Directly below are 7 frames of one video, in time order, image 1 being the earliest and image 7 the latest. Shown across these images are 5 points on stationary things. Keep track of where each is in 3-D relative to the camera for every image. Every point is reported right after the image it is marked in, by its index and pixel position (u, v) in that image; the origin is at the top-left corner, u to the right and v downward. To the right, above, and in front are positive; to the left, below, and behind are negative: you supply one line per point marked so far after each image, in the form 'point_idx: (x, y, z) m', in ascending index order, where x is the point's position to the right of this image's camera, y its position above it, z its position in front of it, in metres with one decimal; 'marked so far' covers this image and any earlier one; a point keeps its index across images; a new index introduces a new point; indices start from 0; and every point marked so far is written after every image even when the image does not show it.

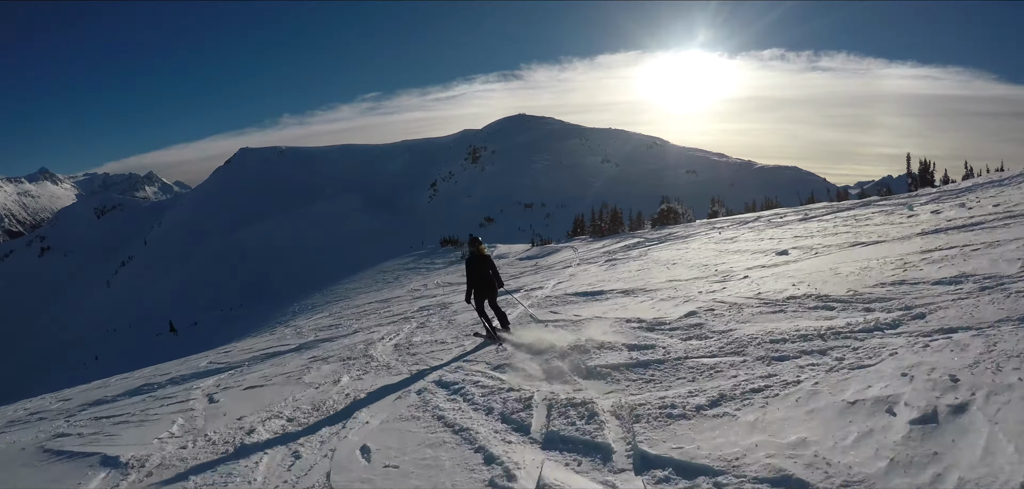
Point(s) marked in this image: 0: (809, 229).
0: (+11.0, +0.6, +19.6) m
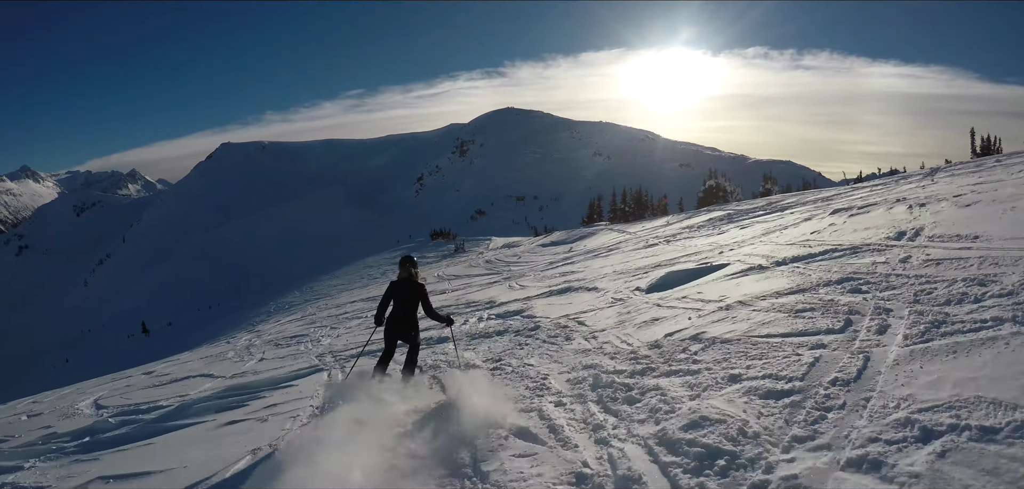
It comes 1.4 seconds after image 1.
0: (+12.2, +1.4, +14.3) m
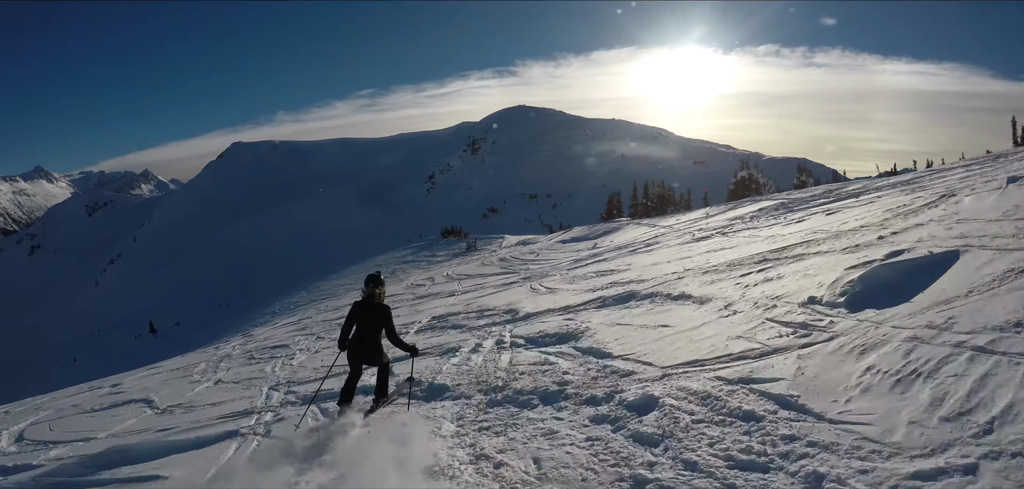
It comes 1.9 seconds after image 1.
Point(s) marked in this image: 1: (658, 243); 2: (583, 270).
0: (+12.6, +1.5, +12.2) m
1: (+5.1, 0.0, +18.9) m
2: (+2.1, -0.9, +17.2) m
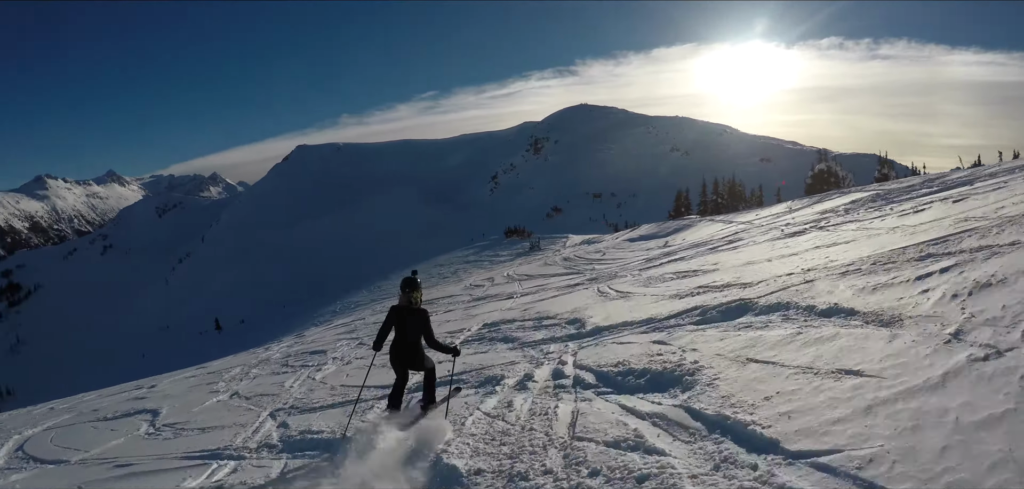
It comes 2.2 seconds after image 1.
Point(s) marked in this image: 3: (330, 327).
0: (+13.7, +1.5, +9.7) m
1: (+6.9, 0.0, +17.2) m
2: (+3.8, -0.8, +15.8) m
3: (-6.2, -2.8, +17.1) m
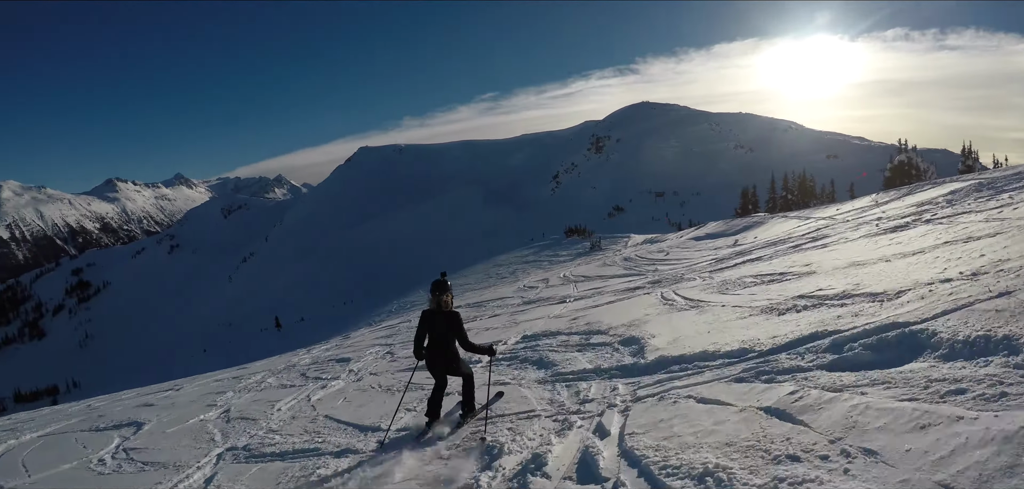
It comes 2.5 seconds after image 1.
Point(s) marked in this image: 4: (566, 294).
0: (+14.4, +1.5, +7.3) m
1: (+8.4, 0.0, +15.4) m
2: (+5.1, -0.8, +14.4) m
3: (-4.7, -2.7, +16.7) m
4: (+1.5, -1.7, +18.0) m
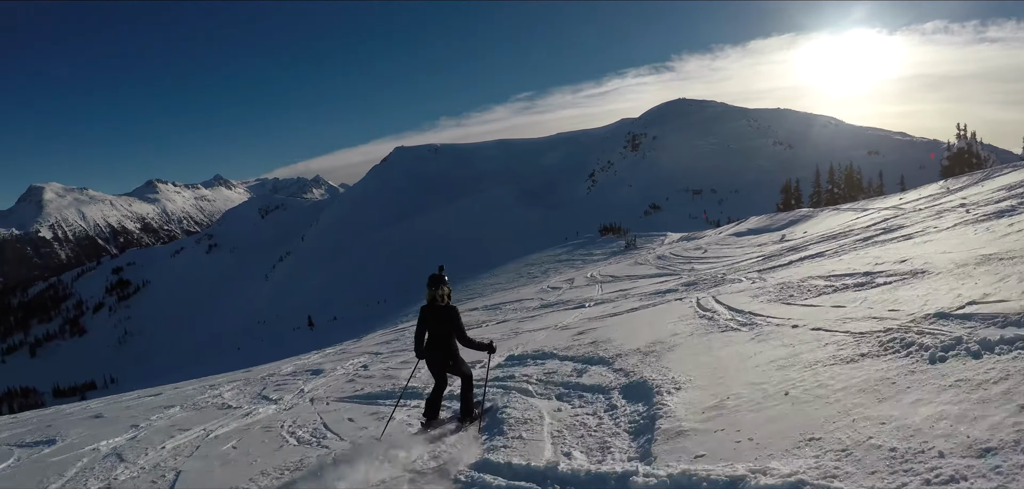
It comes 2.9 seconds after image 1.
0: (+14.4, +1.6, +5.0) m
1: (+8.9, +0.1, +13.6) m
2: (+5.6, -0.7, +12.8) m
3: (-4.0, -2.6, +15.7) m
4: (+2.2, -1.6, +16.6) m
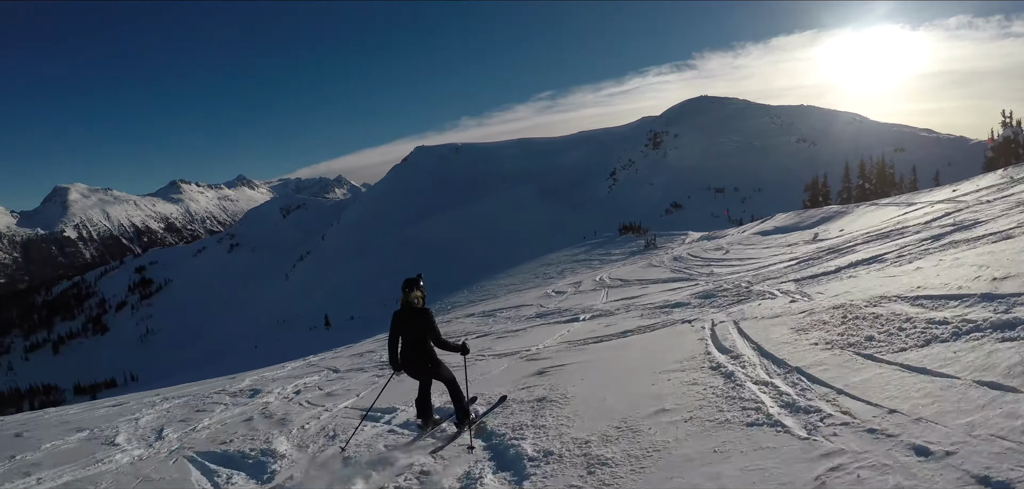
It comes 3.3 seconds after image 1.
0: (+14.0, +1.6, +3.2) m
1: (+9.0, +0.1, +12.0) m
2: (+5.6, -0.7, +11.3) m
3: (-3.9, -2.6, +14.7) m
4: (+2.4, -1.6, +15.3) m
